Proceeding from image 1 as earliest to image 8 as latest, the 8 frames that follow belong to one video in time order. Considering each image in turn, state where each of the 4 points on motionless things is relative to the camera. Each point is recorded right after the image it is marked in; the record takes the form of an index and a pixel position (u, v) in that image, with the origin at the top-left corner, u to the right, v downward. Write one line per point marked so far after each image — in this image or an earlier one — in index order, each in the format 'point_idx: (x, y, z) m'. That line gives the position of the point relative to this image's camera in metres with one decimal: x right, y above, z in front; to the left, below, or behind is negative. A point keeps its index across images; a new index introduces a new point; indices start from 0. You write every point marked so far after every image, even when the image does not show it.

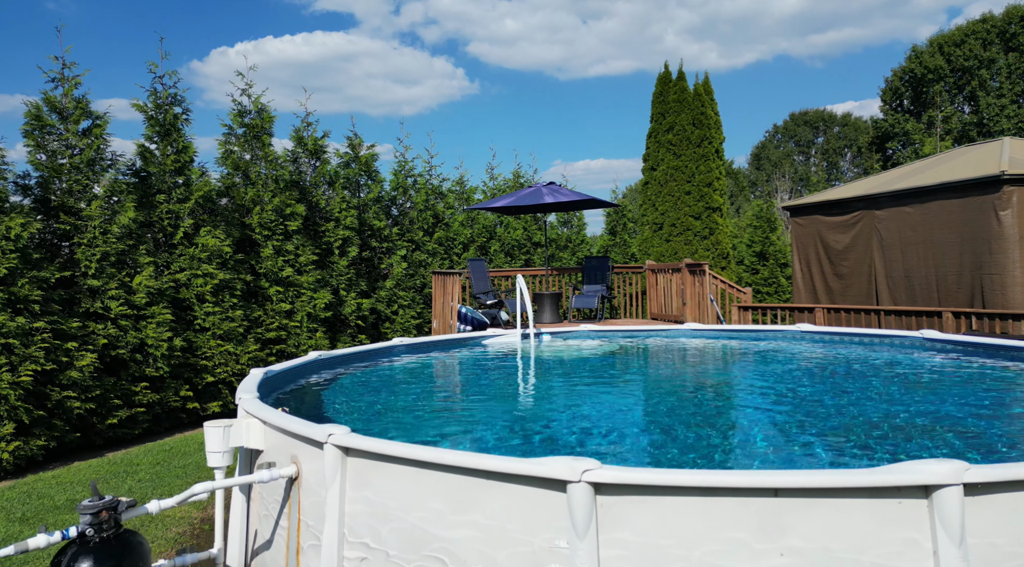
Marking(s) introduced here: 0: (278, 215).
0: (-3.8, +1.1, +12.7) m
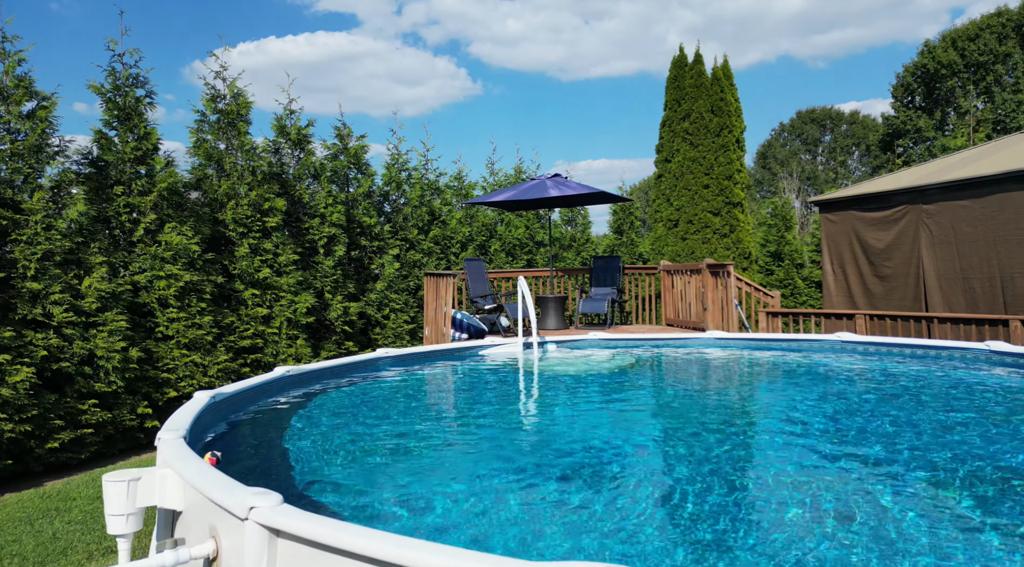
0: (-3.8, +1.1, +11.5) m
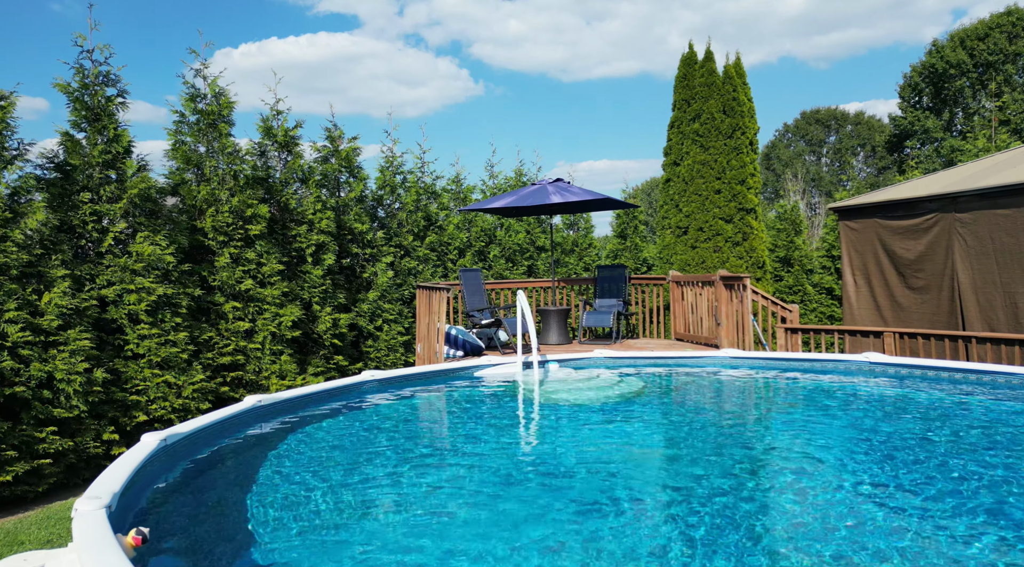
0: (-3.8, +0.9, +10.8) m
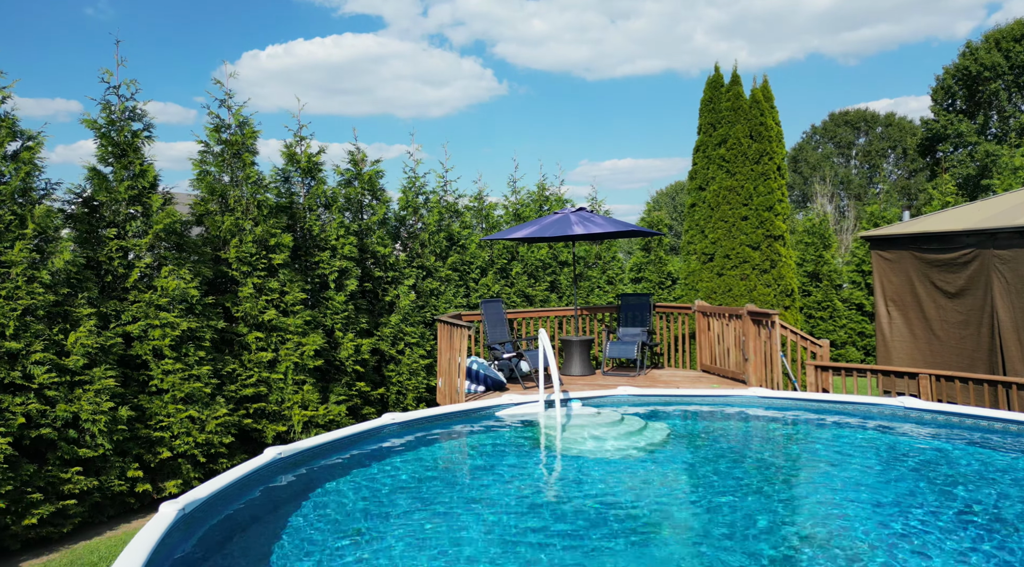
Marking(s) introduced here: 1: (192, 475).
0: (-3.5, +0.5, +10.9) m
1: (-3.7, -2.2, +9.1) m
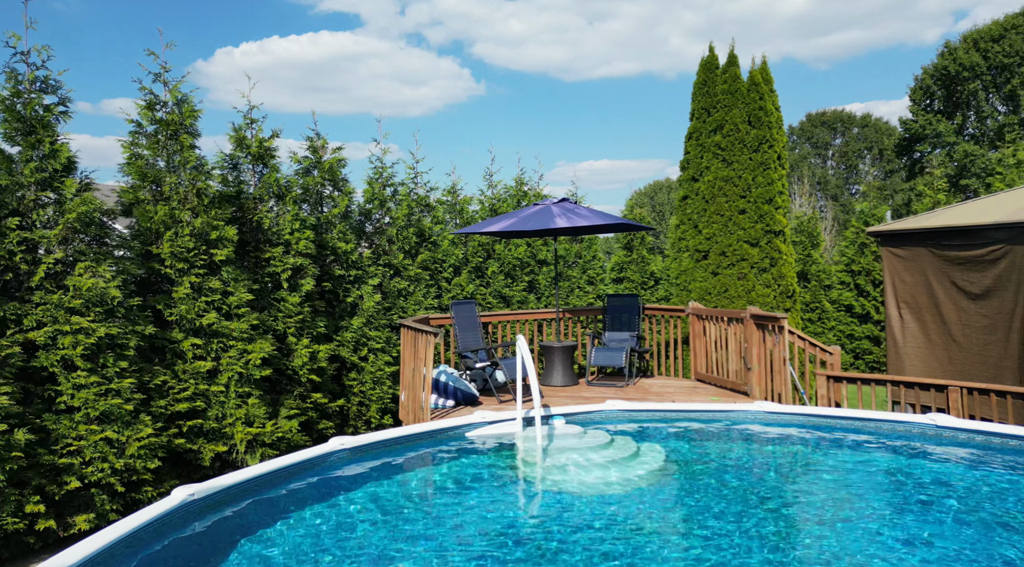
0: (-3.8, +0.5, +9.5) m
1: (-4.0, -2.2, +7.8) m
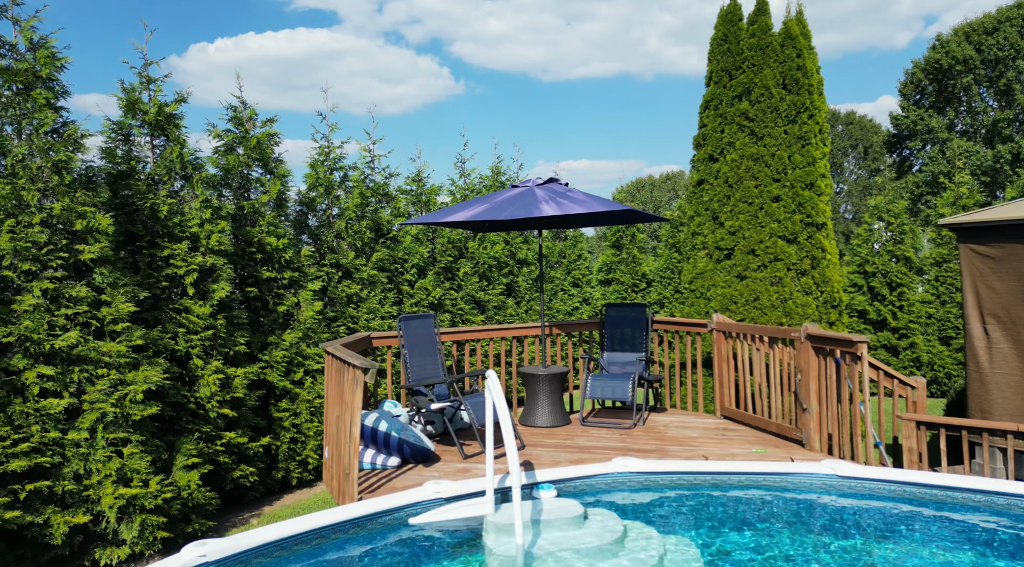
0: (-4.1, +0.5, +7.0) m
1: (-4.2, -2.3, +5.3) m
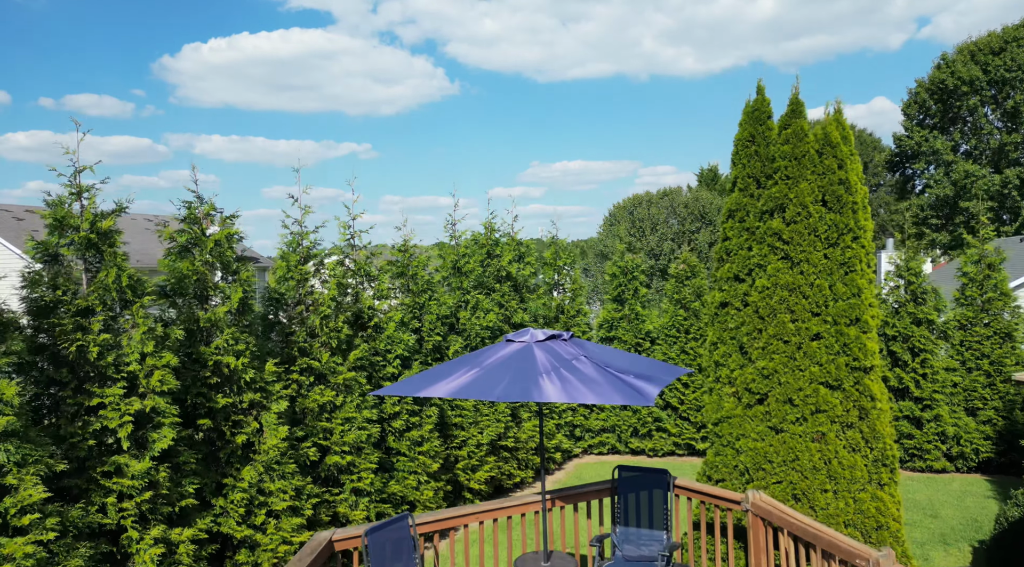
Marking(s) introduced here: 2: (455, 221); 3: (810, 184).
0: (-4.1, -0.9, +5.7) m
1: (-4.2, -3.7, +3.9) m
2: (-1.0, +0.8, +12.4) m
3: (+3.1, +1.1, +8.4) m
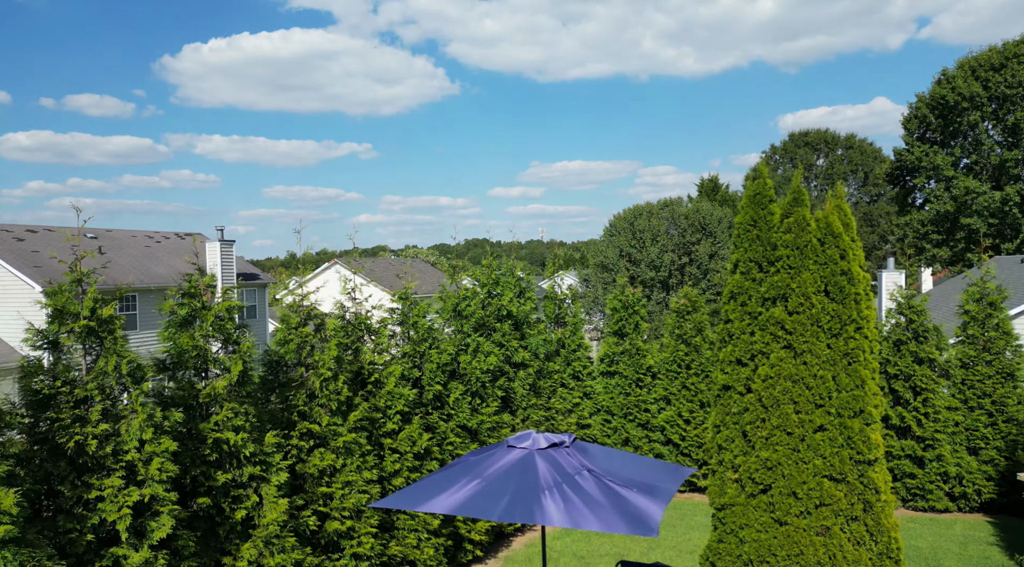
0: (-4.1, -1.8, +5.7) m
1: (-4.2, -4.5, +3.9) m
2: (-0.9, 0.0, +12.4) m
3: (+3.1, +0.3, +8.3) m
